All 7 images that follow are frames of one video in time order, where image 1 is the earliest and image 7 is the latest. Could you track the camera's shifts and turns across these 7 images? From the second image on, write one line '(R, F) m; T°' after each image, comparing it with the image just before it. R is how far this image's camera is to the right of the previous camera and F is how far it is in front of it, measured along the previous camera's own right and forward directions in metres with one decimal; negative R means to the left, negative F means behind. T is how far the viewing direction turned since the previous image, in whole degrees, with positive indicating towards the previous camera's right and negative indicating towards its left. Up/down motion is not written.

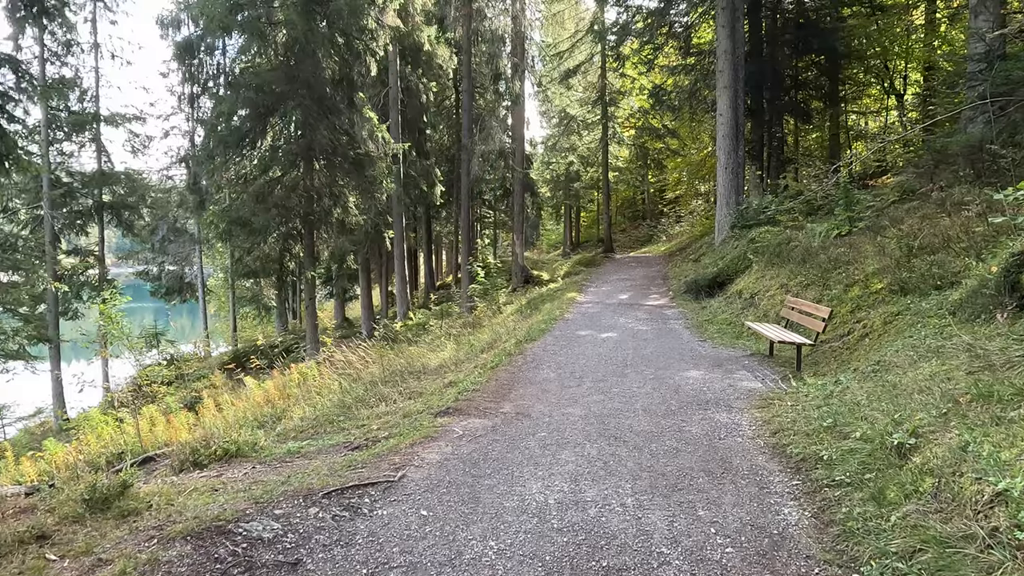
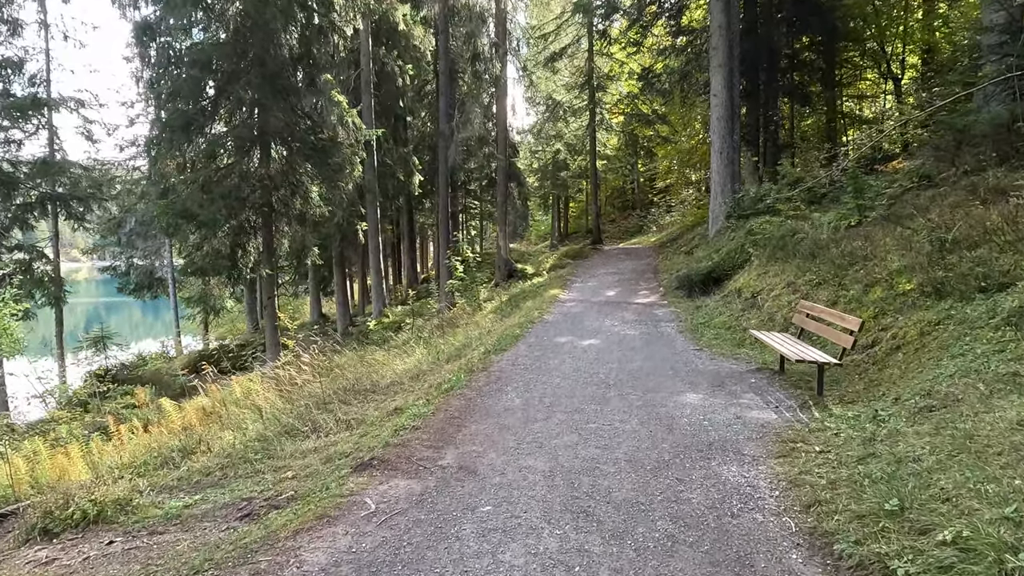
(+0.3, +1.1) m; +1°
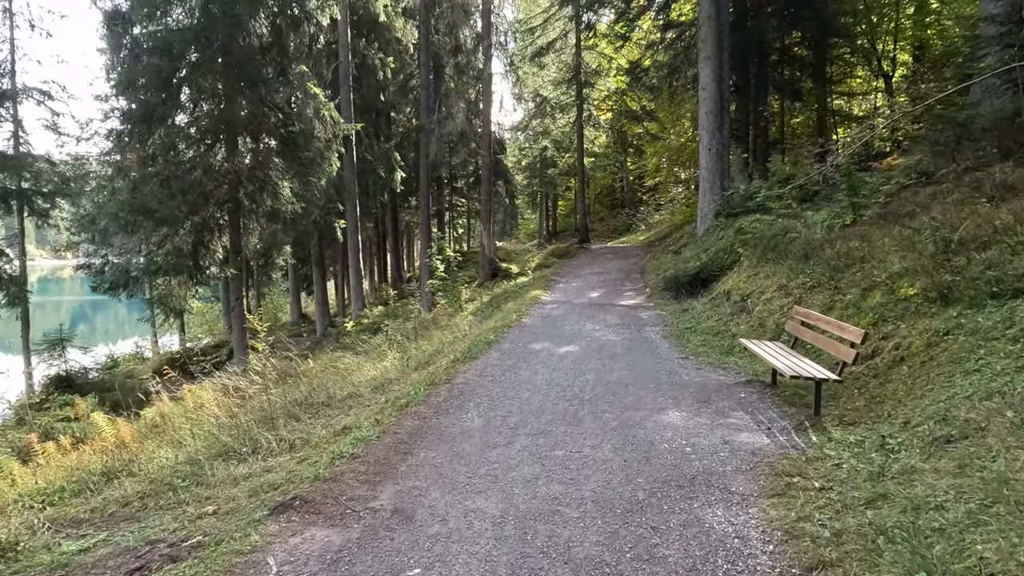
(+0.2, +0.5) m; +1°
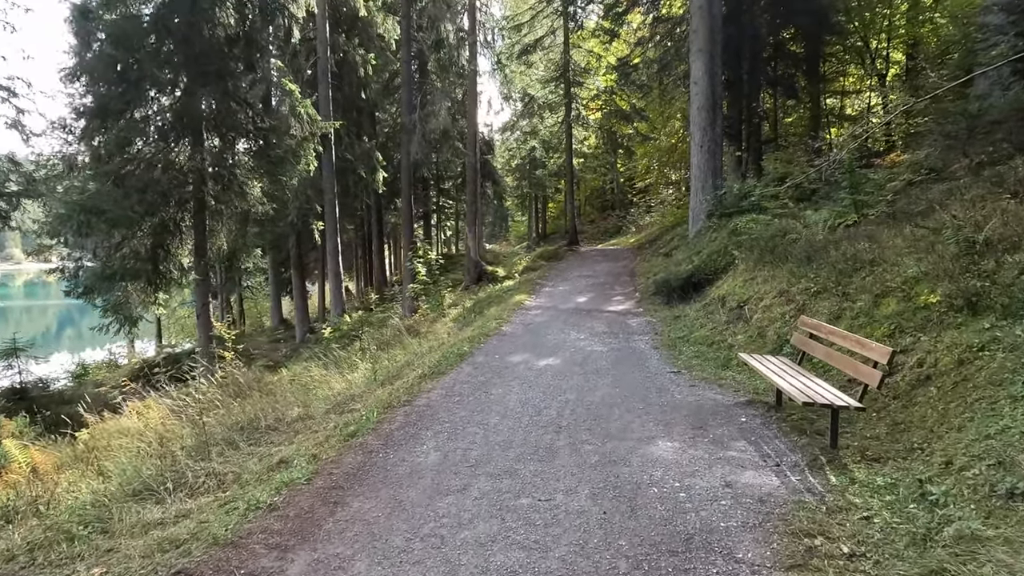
(+0.2, +0.7) m; +1°
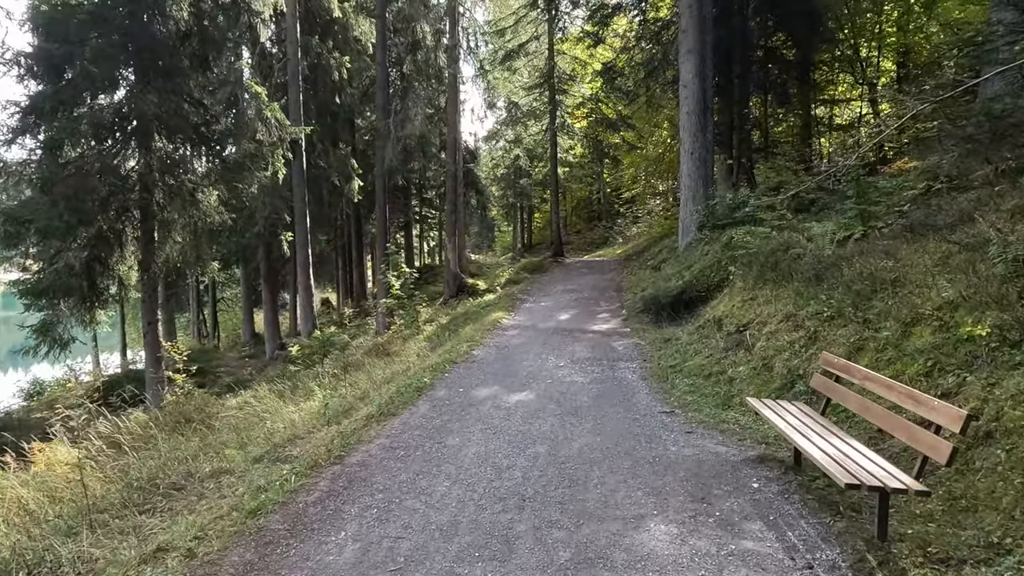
(+0.2, +0.9) m; +1°
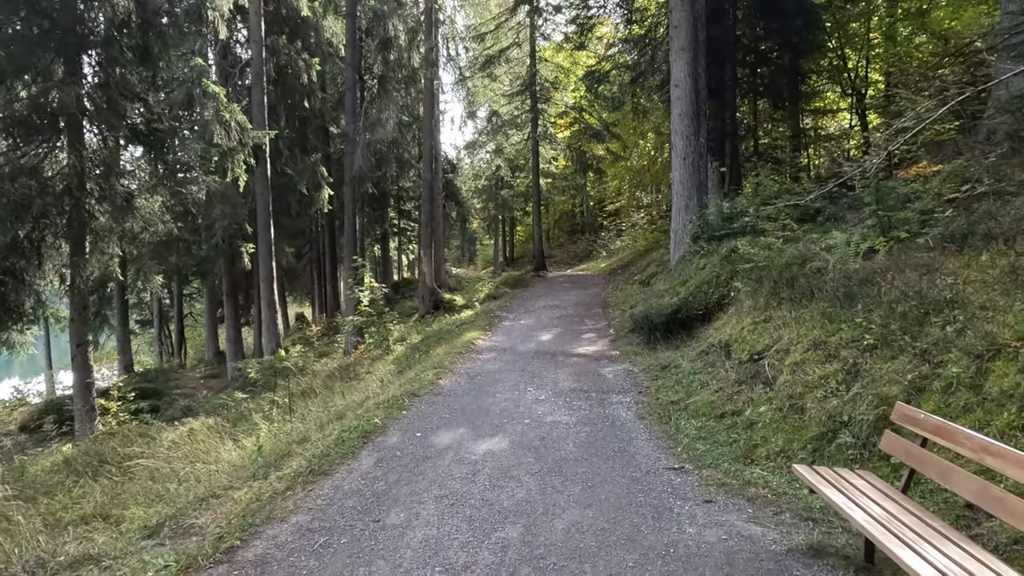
(+0.1, +1.1) m; +2°
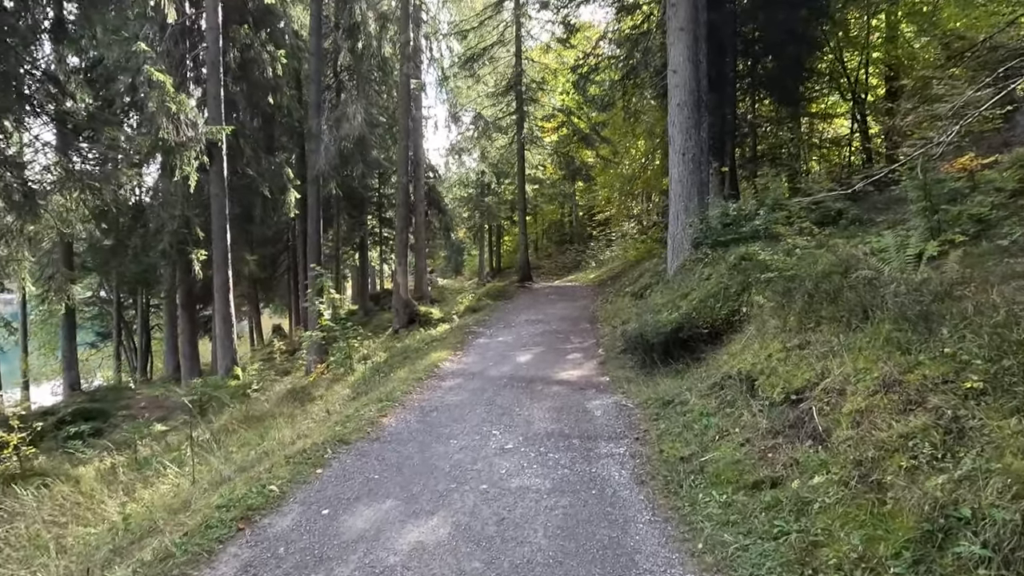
(+0.2, +1.4) m; +1°
